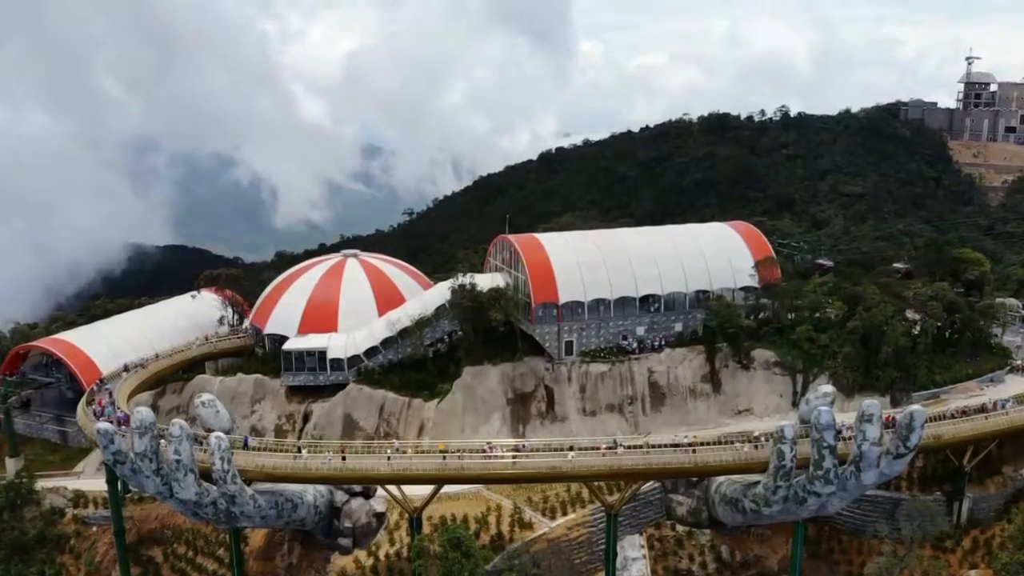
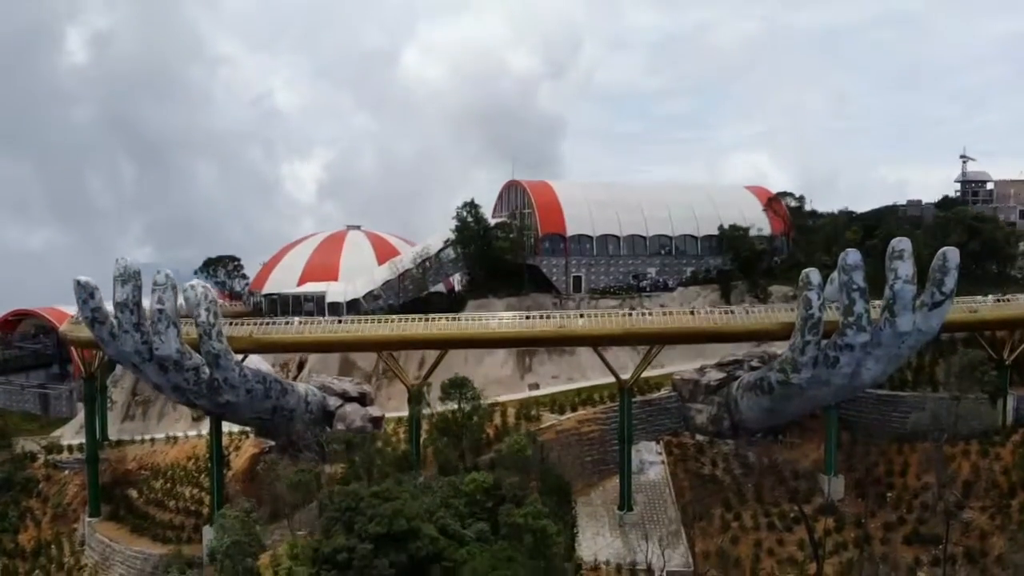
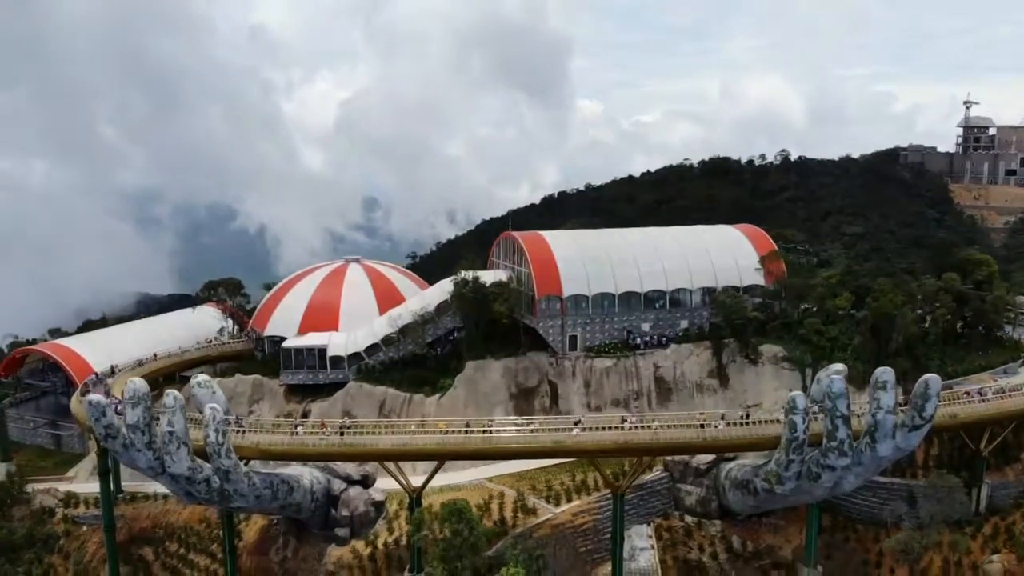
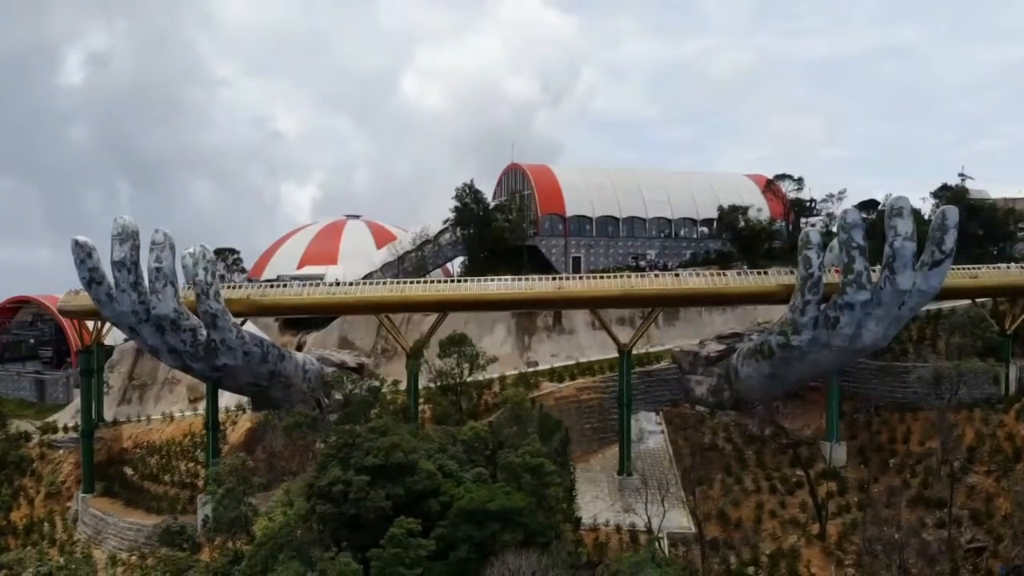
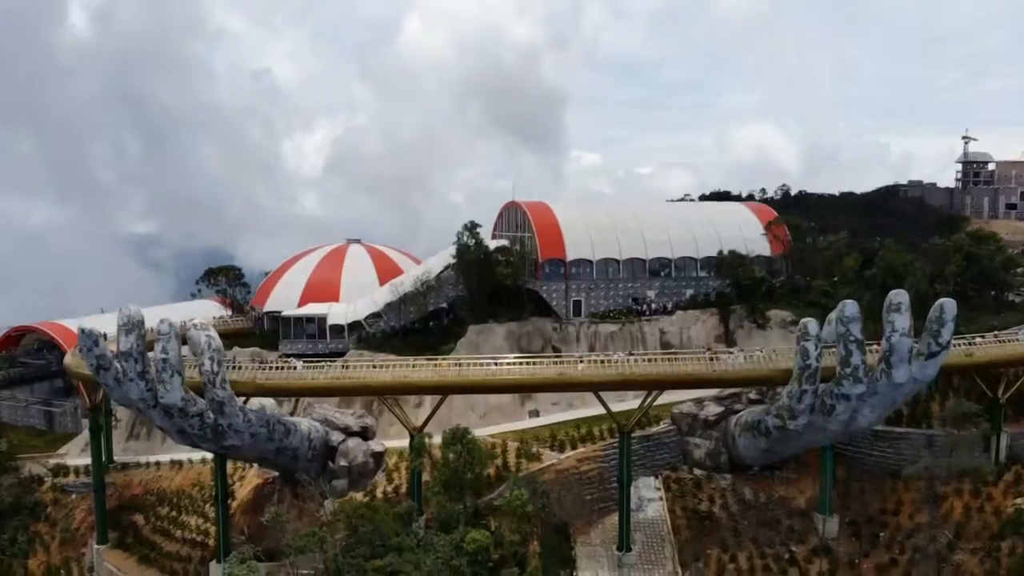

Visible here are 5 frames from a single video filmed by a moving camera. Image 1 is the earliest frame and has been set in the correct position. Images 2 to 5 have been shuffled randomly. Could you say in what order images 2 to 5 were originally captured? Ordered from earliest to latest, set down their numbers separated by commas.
3, 5, 2, 4
